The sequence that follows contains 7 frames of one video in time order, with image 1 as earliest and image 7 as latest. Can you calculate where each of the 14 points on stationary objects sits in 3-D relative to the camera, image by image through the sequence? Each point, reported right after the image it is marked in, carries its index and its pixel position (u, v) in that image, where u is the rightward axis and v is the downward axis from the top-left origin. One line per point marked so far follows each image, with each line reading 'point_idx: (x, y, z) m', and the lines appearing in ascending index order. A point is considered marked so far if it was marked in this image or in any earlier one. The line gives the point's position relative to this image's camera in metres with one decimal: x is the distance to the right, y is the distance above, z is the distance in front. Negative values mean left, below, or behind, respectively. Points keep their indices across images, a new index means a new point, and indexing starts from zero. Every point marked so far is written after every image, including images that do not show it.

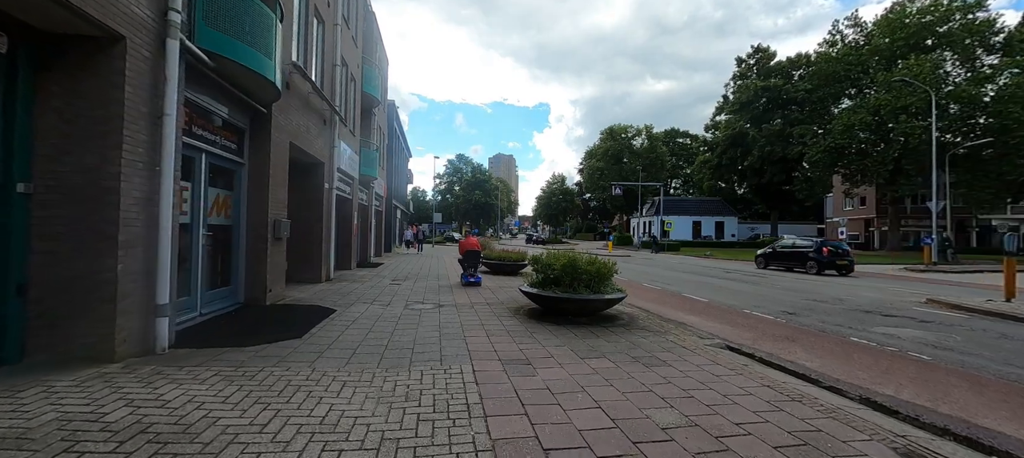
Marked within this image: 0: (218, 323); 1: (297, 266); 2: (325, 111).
0: (-4.6, -1.5, +6.1) m
1: (-6.1, -1.1, +11.2) m
2: (-5.4, +3.4, +11.1) m
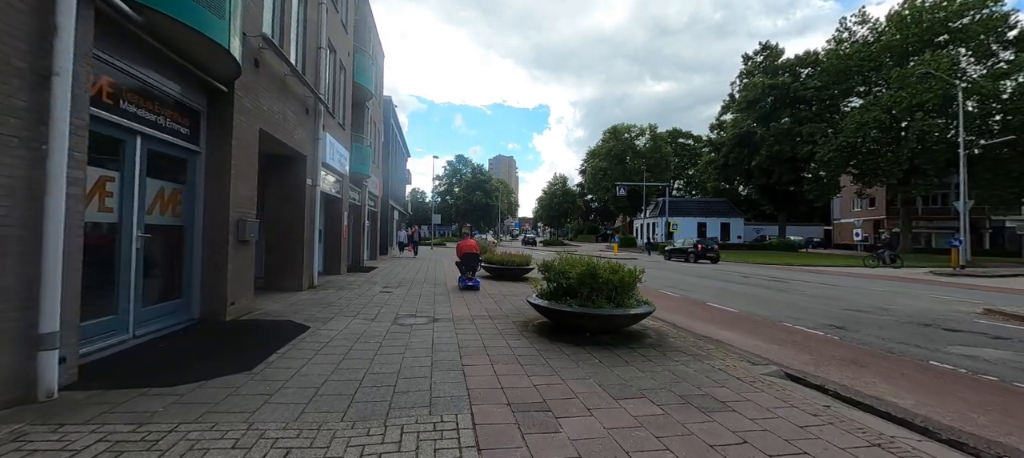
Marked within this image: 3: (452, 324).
0: (-4.5, -1.5, +4.9) m
1: (-6.0, -1.1, +10.0) m
2: (-5.2, +3.3, +9.9) m
3: (-1.1, -1.7, +7.2) m
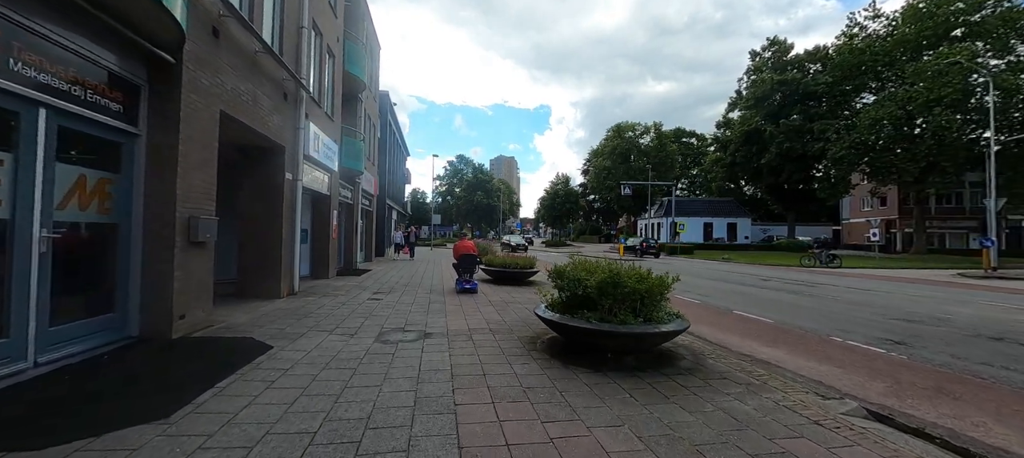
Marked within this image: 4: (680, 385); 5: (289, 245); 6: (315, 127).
0: (-4.4, -1.5, +3.8) m
1: (-5.9, -1.1, +8.9) m
2: (-5.1, +3.3, +8.9) m
3: (-1.0, -1.7, +6.1) m
4: (+1.9, -1.8, +4.3) m
5: (-5.4, -0.4, +9.4) m
6: (-5.5, +2.9, +10.9) m
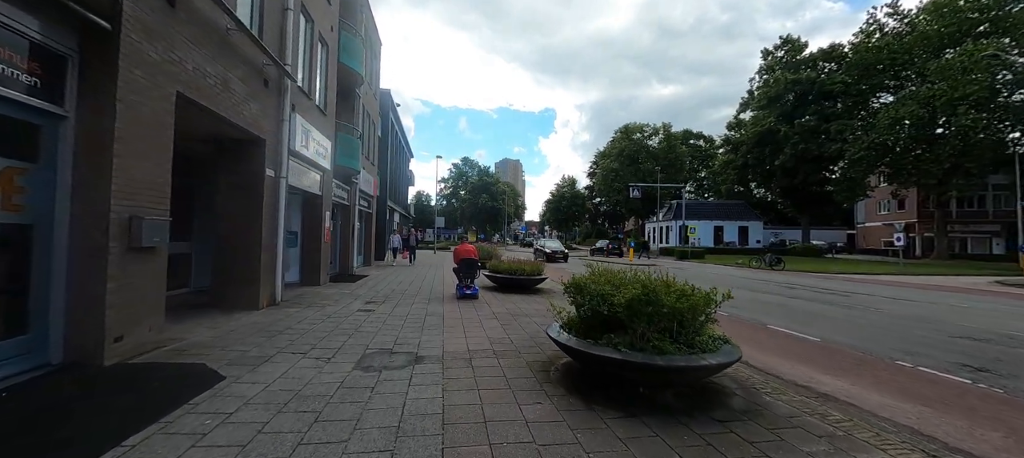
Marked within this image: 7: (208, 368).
0: (-4.4, -1.5, +2.8) m
1: (-5.8, -1.1, +7.9) m
2: (-5.0, +3.3, +7.9) m
3: (-0.9, -1.8, +5.0) m
4: (+2.0, -1.8, +3.3) m
5: (-5.2, -0.4, +8.4) m
6: (-5.3, +2.8, +10.0) m
7: (-3.5, -1.6, +4.6) m
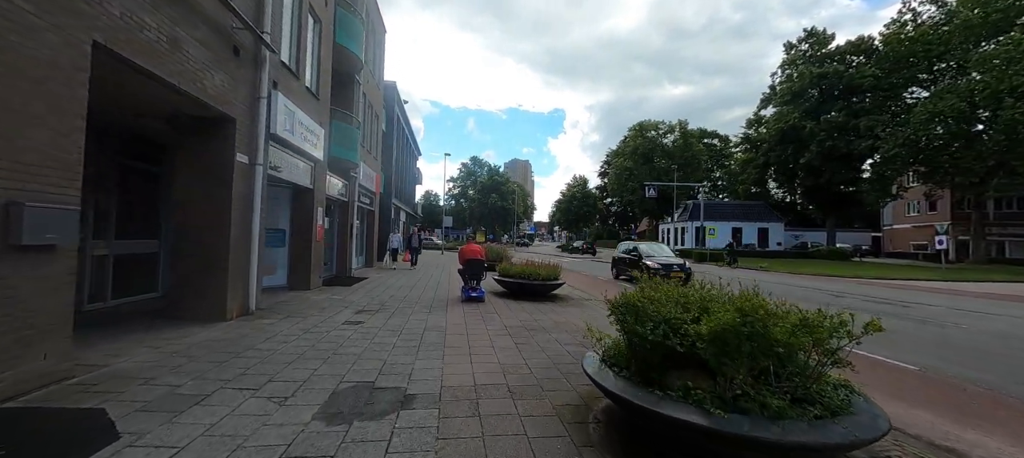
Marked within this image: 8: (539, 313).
0: (-4.2, -1.4, +1.5) m
1: (-5.5, -1.1, +6.7) m
2: (-4.7, +3.4, +6.7) m
3: (-0.7, -1.7, +3.7) m
4: (+2.1, -1.8, +1.9) m
5: (-4.9, -0.4, +7.2) m
6: (-5.0, +2.9, +8.7) m
7: (-3.3, -1.6, +3.3) m
8: (+0.6, -1.9, +8.8) m
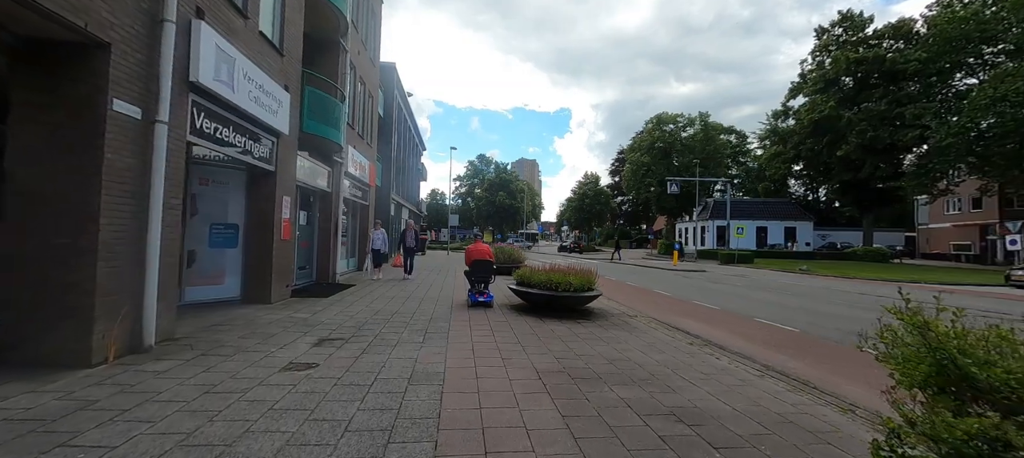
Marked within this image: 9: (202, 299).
0: (-3.9, -1.3, -0.9) m
1: (-5.1, -1.0, +4.2) m
2: (-4.3, +3.5, +4.2) m
3: (-0.4, -1.6, +1.1) m
4: (+2.5, -1.6, -0.7) m
5: (-4.5, -0.3, +4.7) m
6: (-4.5, +3.0, +6.2) m
7: (-3.0, -1.5, +0.8) m
8: (+1.0, -1.8, +6.2) m
9: (-6.0, -1.4, +7.6) m
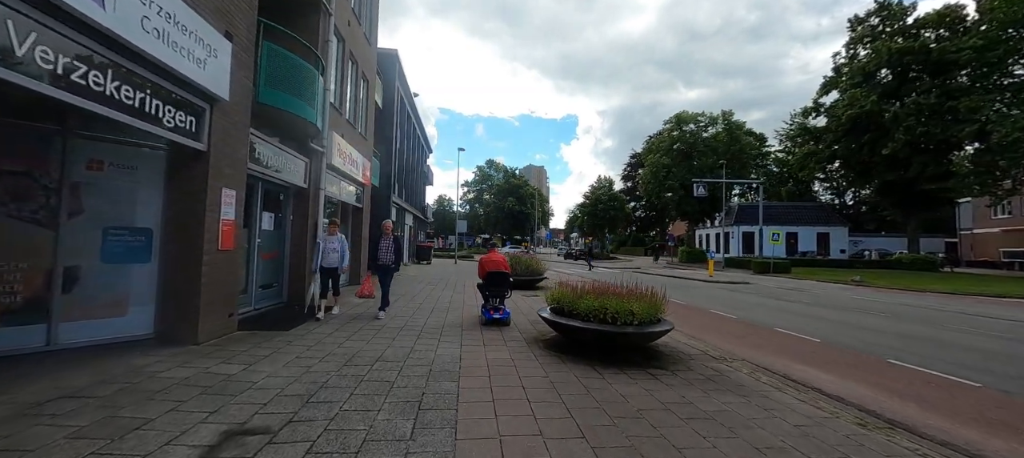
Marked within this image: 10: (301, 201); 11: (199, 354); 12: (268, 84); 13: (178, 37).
0: (-3.5, -1.2, -3.5) m
1: (-4.6, -1.0, +1.7) m
2: (-3.8, +3.4, +1.8) m
3: (+0.1, -1.6, -1.4) m
4: (+2.8, -1.6, -3.4) m
5: (-4.0, -0.3, +2.2) m
6: (-4.1, +2.9, +3.8) m
7: (-2.6, -1.4, -1.8) m
8: (+1.5, -1.8, +3.6) m
9: (-5.5, -1.4, +5.1) m
10: (-5.0, +0.7, +9.2) m
11: (-3.9, -1.6, +5.1) m
12: (-4.4, +2.6, +7.4) m
13: (-4.1, +2.4, +4.8) m
